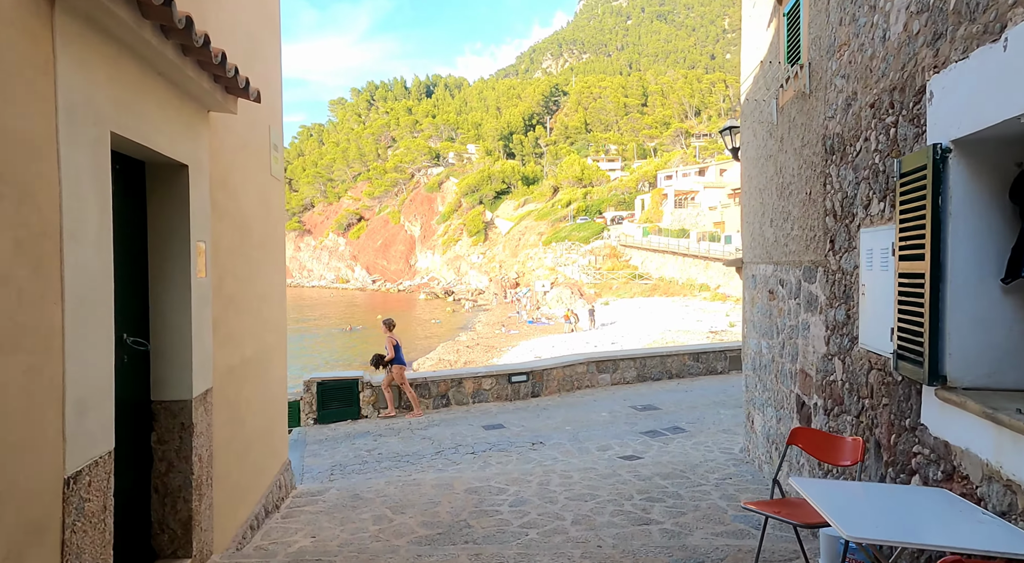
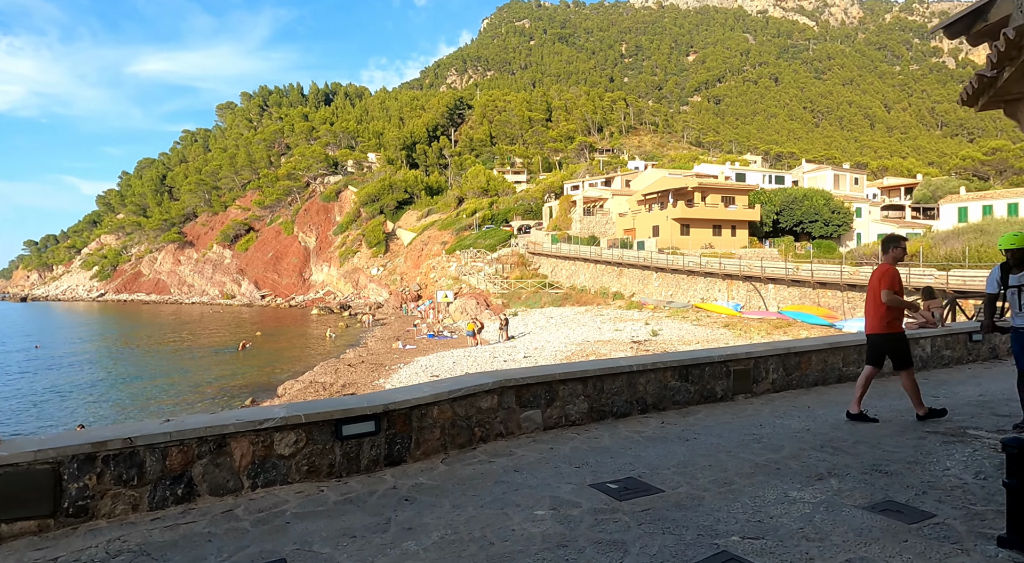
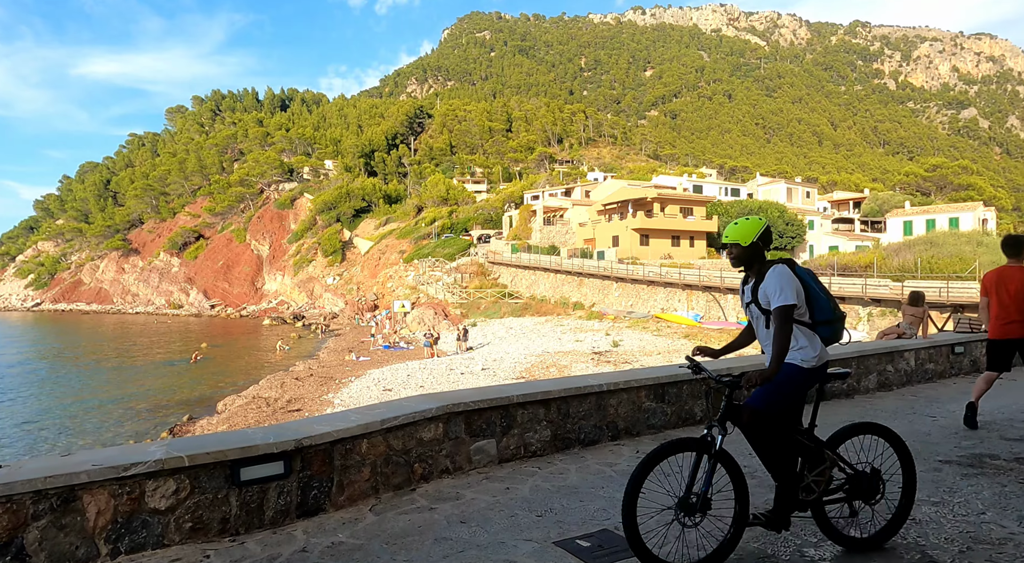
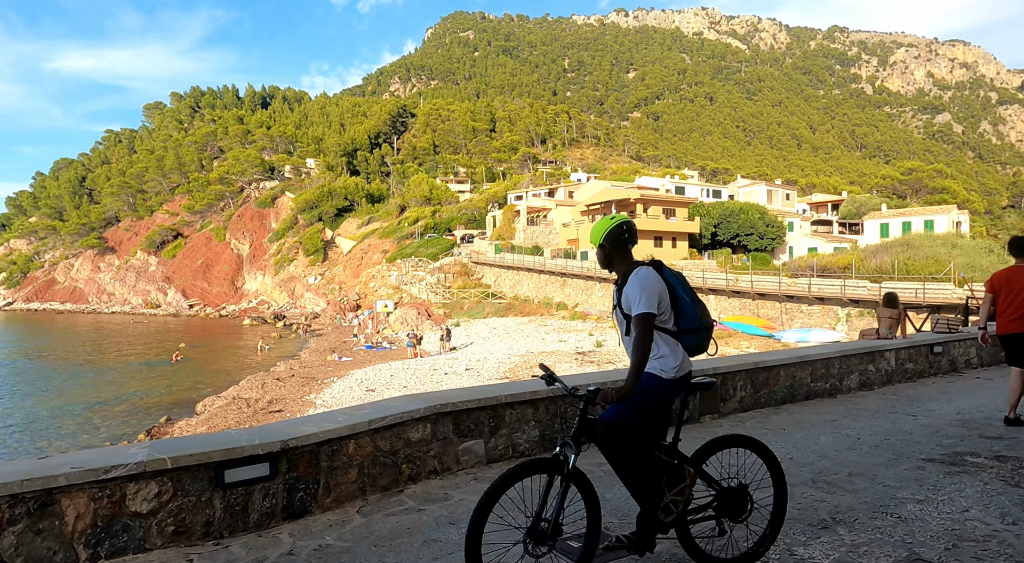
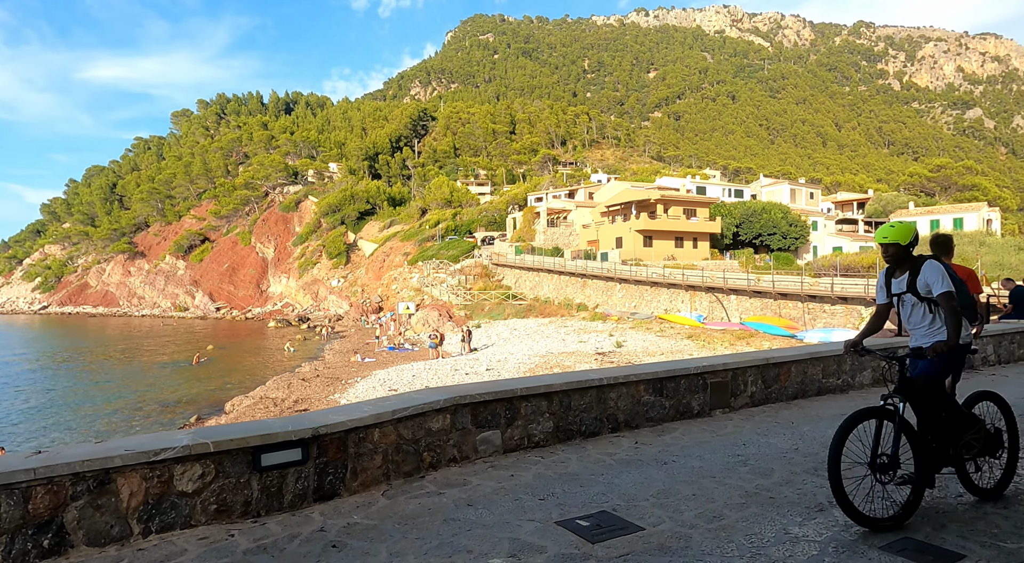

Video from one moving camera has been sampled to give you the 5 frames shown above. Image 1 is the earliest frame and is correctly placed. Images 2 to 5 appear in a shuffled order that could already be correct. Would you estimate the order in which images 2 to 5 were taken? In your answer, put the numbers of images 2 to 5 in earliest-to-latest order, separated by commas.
2, 5, 3, 4
